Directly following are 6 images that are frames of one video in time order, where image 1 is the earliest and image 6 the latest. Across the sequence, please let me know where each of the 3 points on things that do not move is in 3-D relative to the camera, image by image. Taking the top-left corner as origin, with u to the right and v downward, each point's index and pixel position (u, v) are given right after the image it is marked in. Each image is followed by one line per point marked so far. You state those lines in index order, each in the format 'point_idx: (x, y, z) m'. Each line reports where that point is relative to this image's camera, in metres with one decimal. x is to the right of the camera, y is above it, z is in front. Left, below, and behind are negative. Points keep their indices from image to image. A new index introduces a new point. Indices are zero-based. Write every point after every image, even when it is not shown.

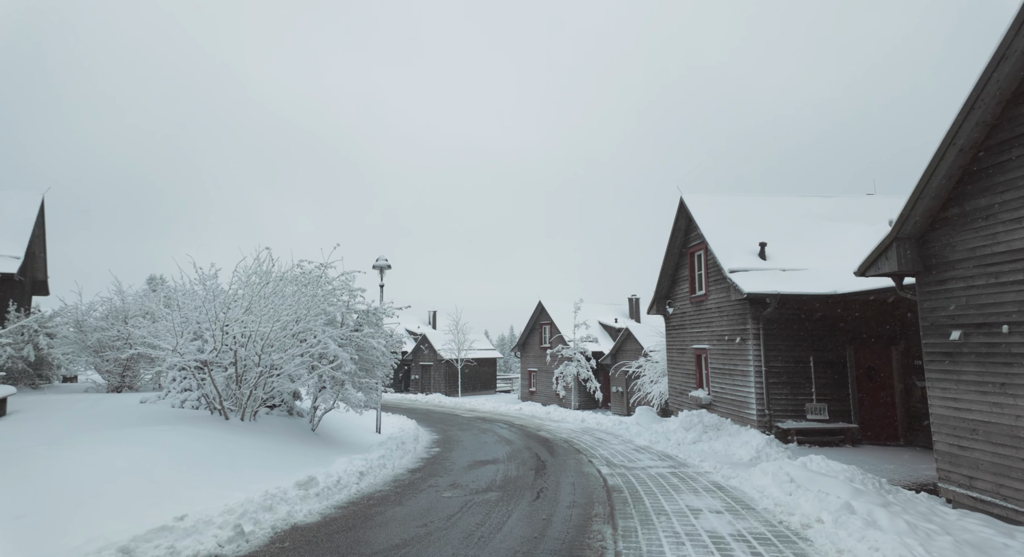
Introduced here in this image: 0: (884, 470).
0: (+6.9, -3.6, +12.2) m
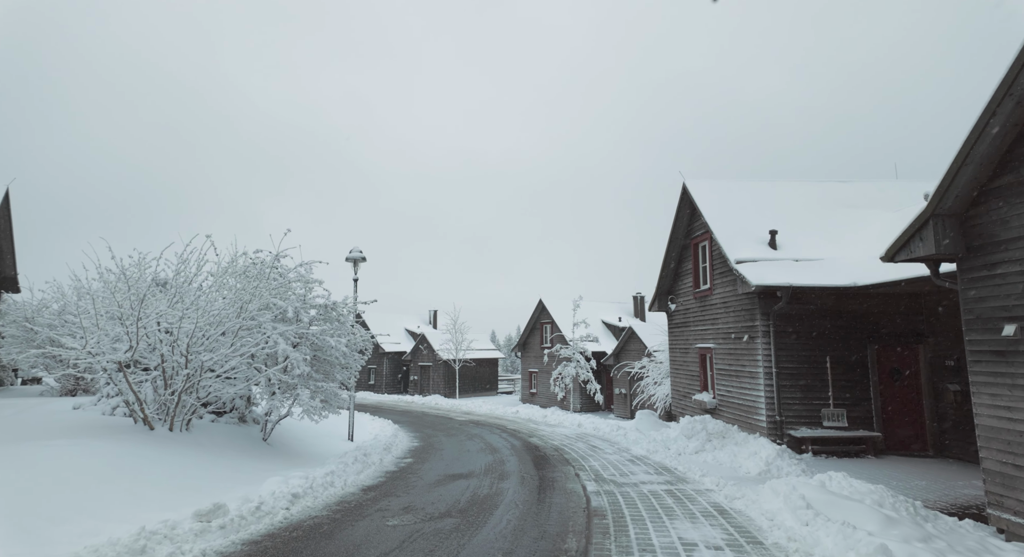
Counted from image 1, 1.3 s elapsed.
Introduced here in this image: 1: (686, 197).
0: (+6.4, -3.4, +10.5) m
1: (+5.1, +2.4, +19.2) m
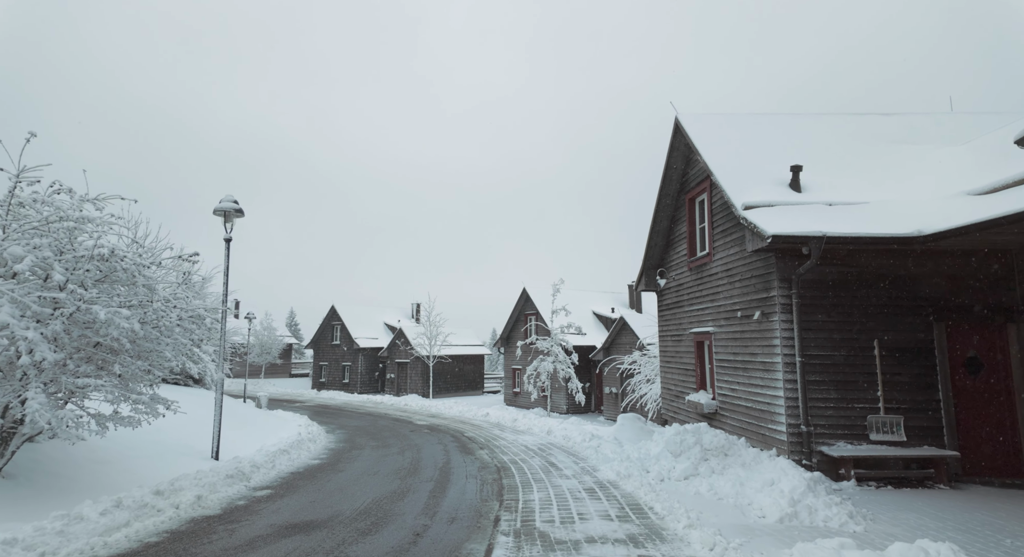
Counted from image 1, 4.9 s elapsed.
0: (+5.0, -2.6, +6.0) m
1: (+3.7, +3.2, +14.7) m
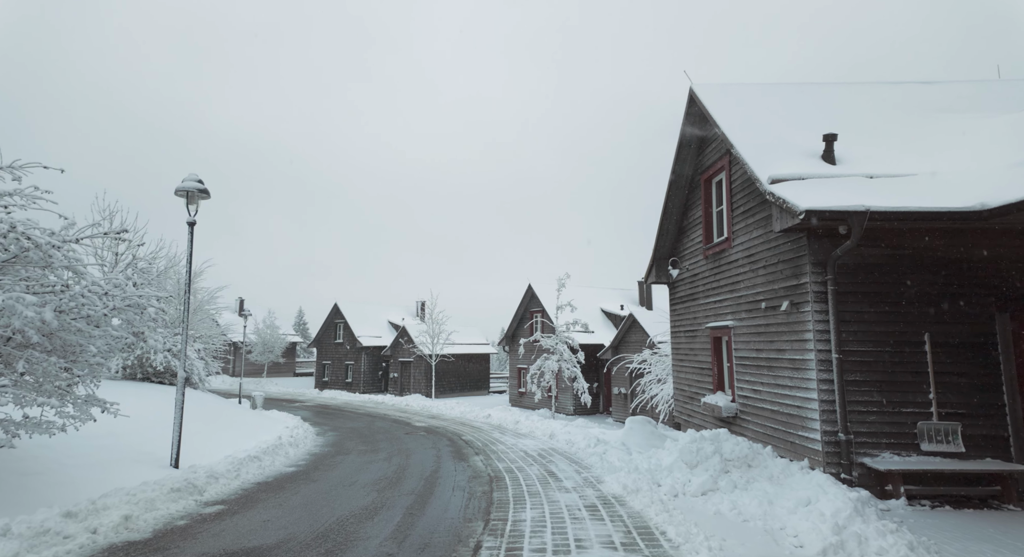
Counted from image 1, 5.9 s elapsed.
0: (+4.8, -2.4, +4.5) m
1: (+3.7, +3.4, +13.3) m
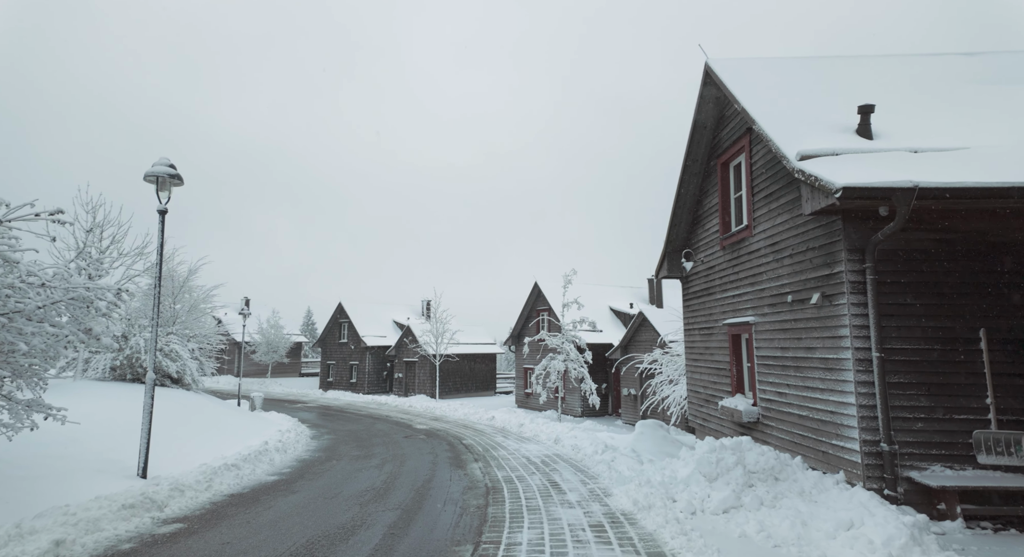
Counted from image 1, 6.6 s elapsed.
0: (+4.7, -2.2, +3.4) m
1: (+3.7, +3.6, +12.2) m
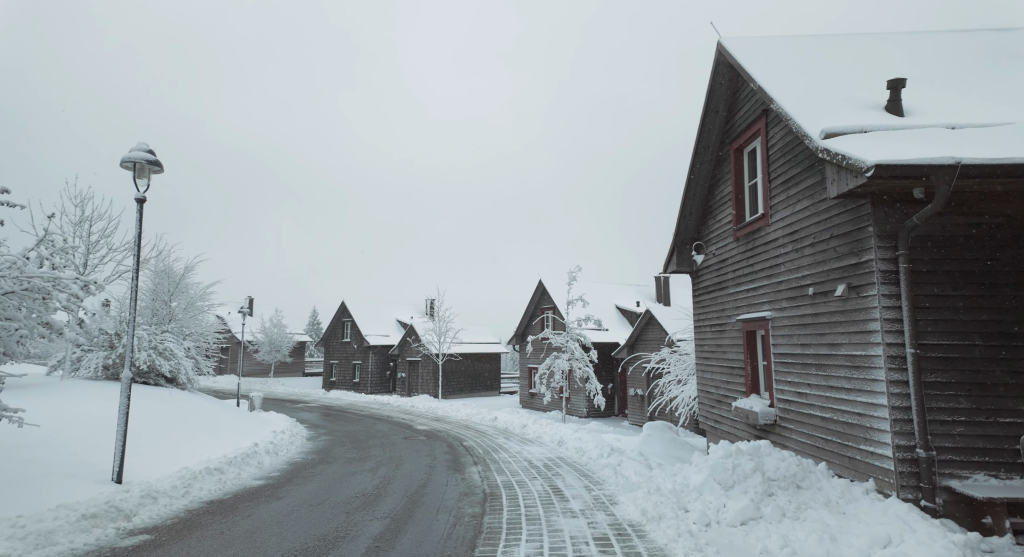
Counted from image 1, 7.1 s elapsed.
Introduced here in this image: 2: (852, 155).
0: (+4.6, -2.1, +2.7) m
1: (+3.7, +3.7, +11.5) m
2: (+3.6, +1.3, +7.0) m
